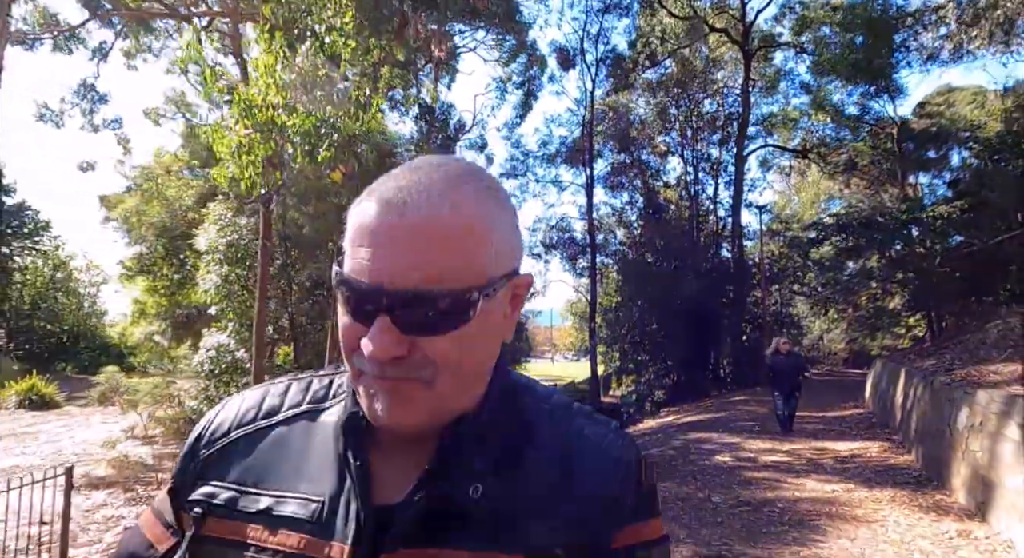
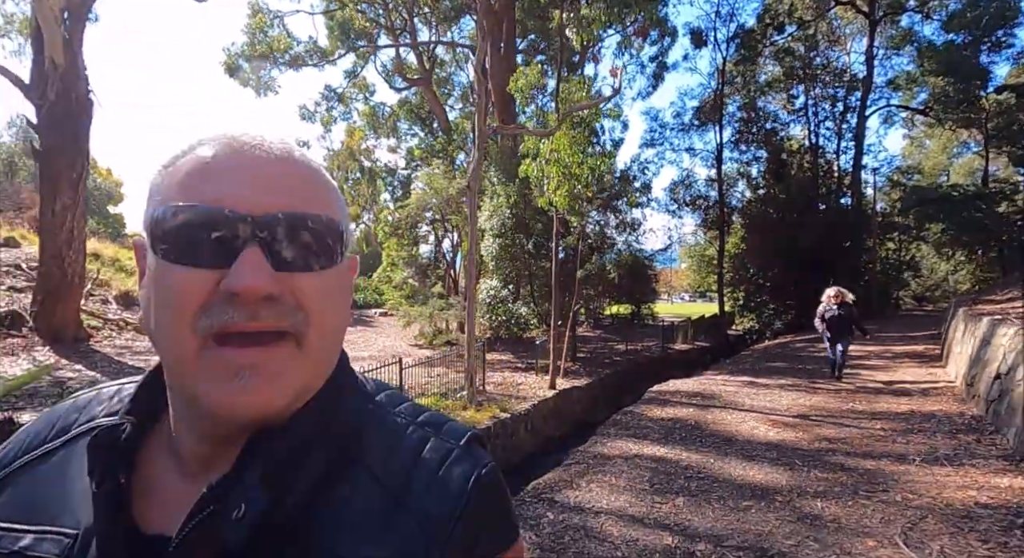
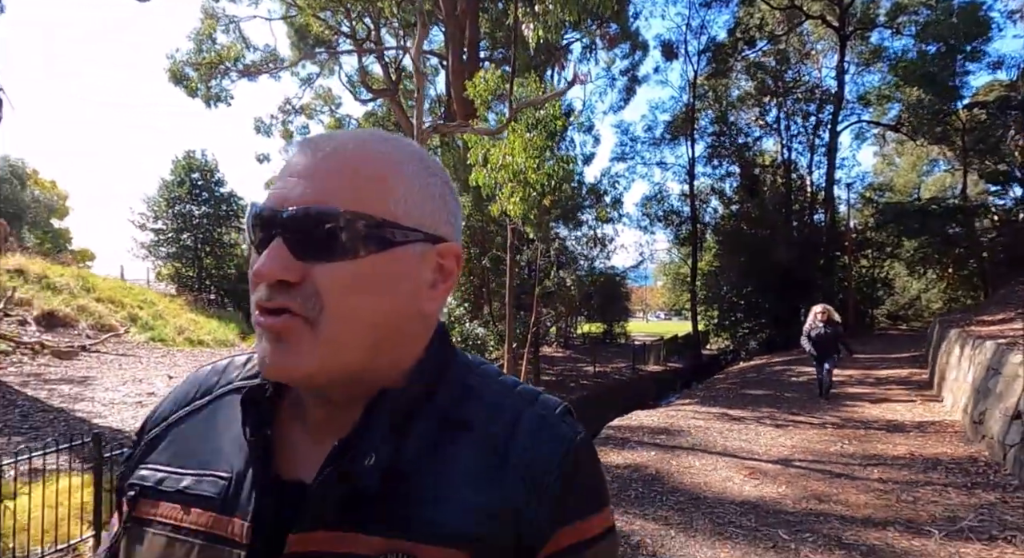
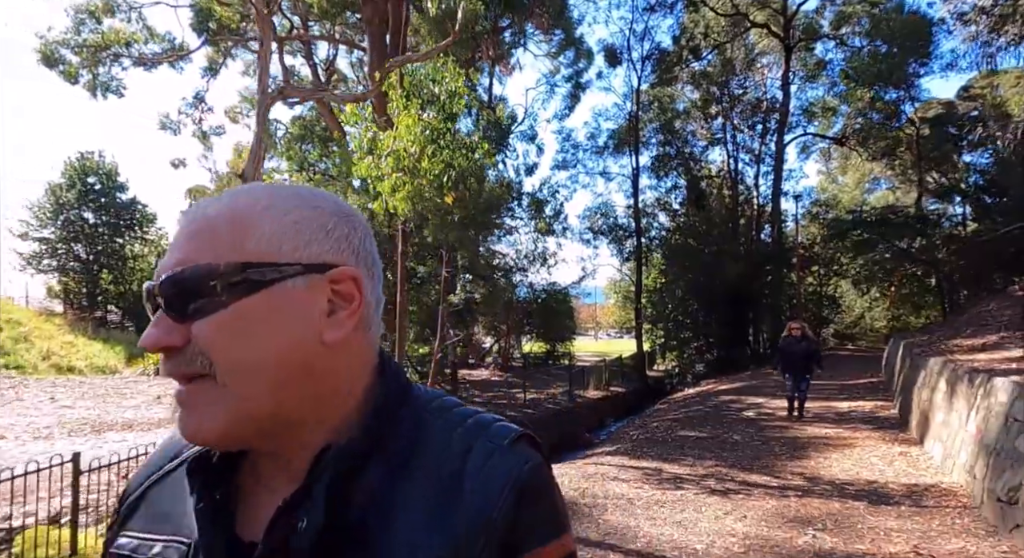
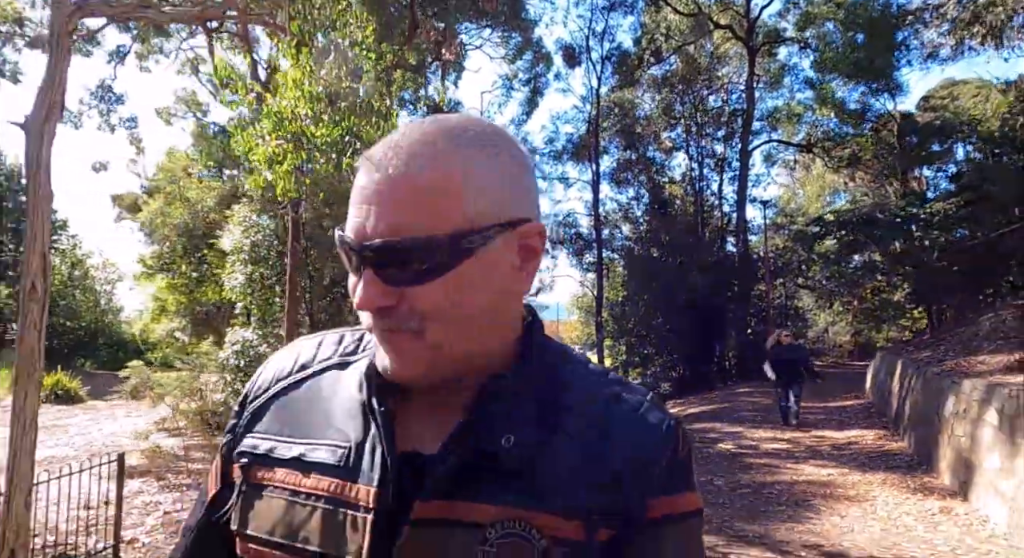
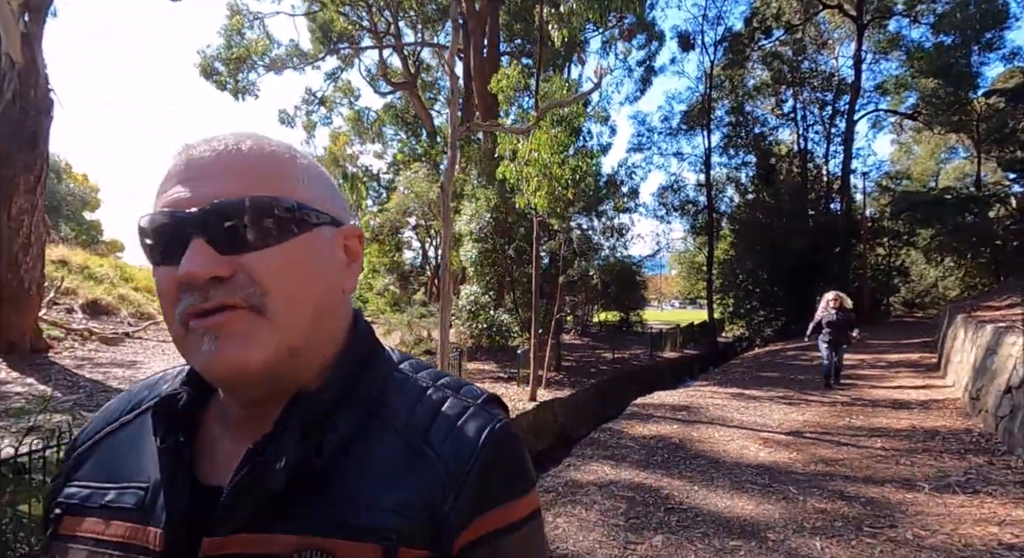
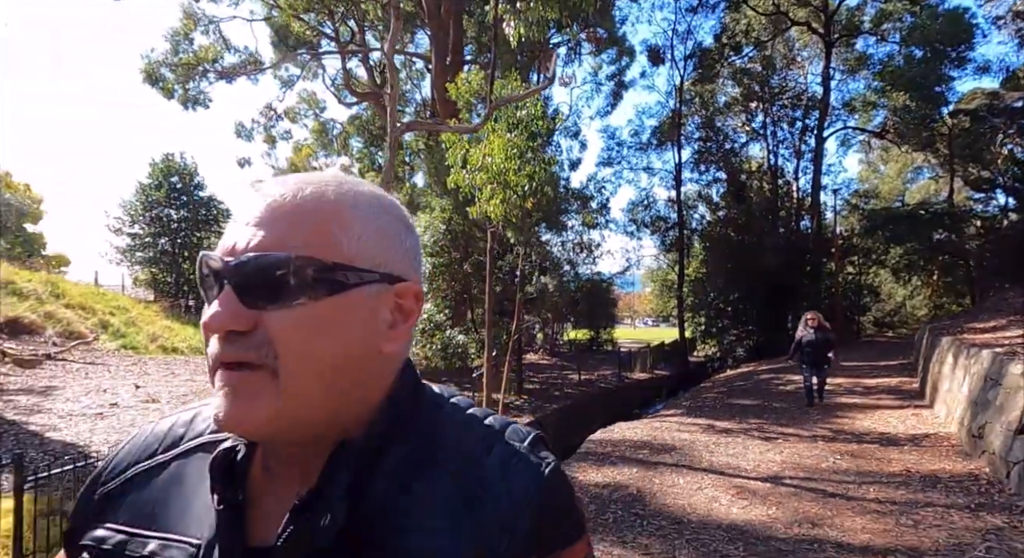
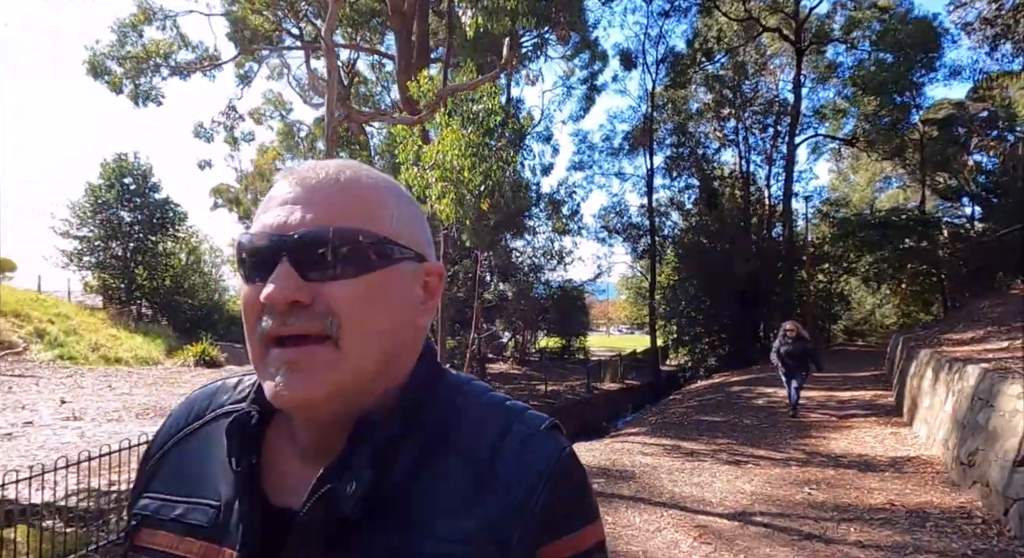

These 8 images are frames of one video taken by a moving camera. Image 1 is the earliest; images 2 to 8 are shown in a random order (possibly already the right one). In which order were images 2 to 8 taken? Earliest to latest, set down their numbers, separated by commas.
5, 4, 8, 7, 3, 6, 2
